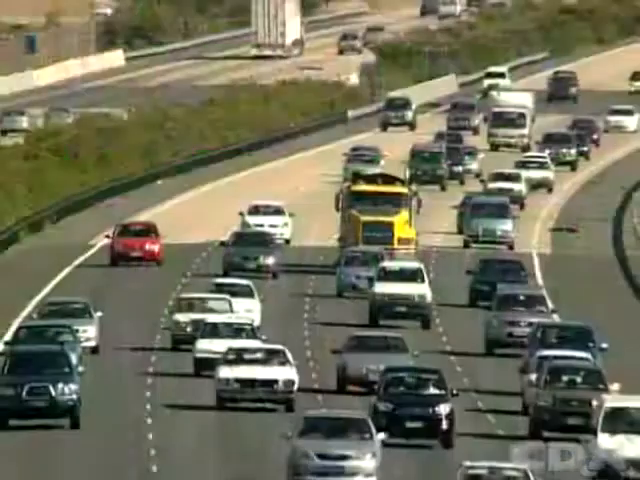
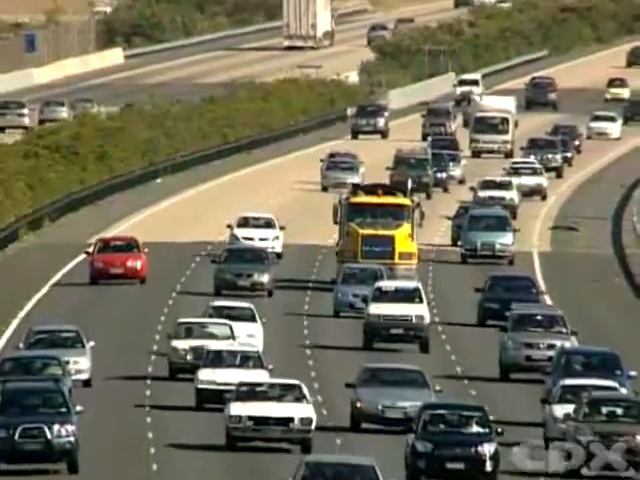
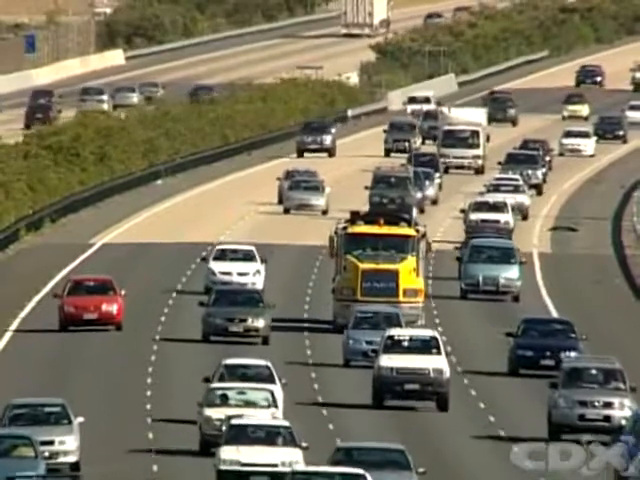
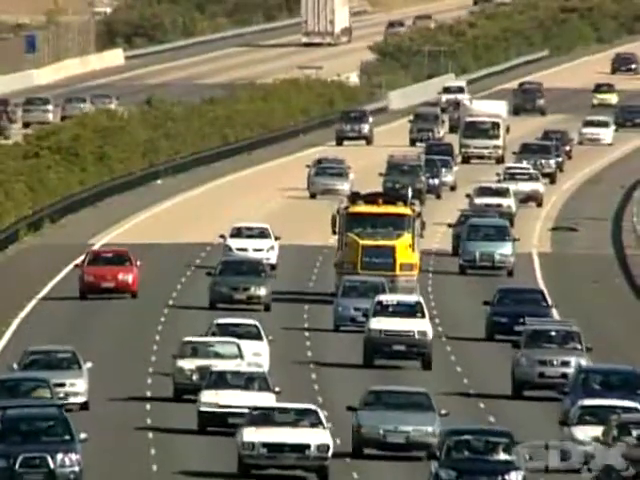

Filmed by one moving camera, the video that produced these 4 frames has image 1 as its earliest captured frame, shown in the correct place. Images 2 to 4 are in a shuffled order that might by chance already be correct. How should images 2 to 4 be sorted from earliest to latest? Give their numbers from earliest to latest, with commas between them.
2, 4, 3
